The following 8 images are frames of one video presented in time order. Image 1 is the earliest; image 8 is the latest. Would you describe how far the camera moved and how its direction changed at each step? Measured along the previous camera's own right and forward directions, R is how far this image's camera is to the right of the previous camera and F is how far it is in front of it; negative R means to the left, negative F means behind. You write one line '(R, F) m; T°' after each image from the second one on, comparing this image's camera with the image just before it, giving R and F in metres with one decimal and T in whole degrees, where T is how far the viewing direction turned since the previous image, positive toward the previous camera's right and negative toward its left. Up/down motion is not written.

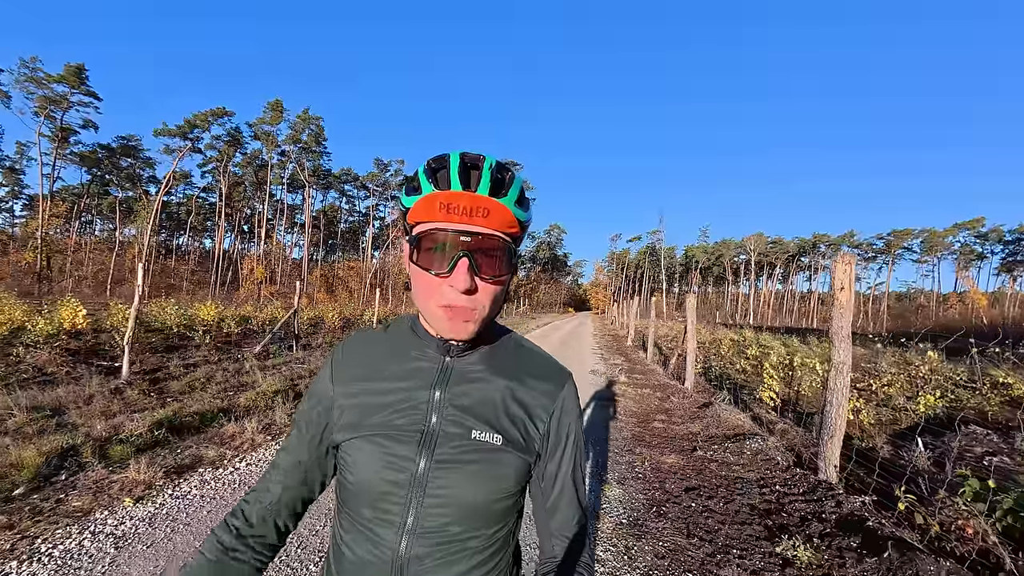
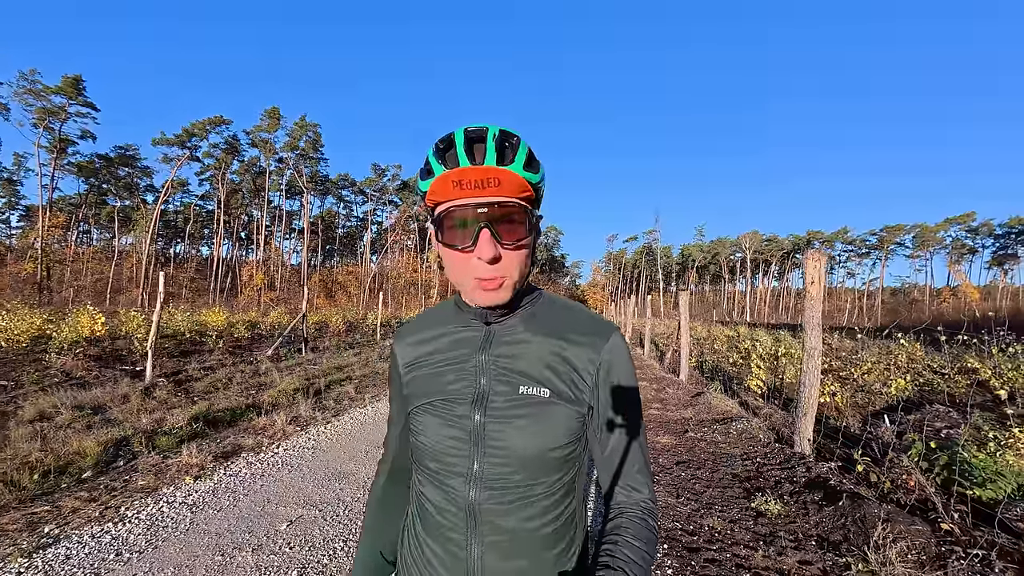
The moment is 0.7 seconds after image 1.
(-0.1, -0.6) m; 0°
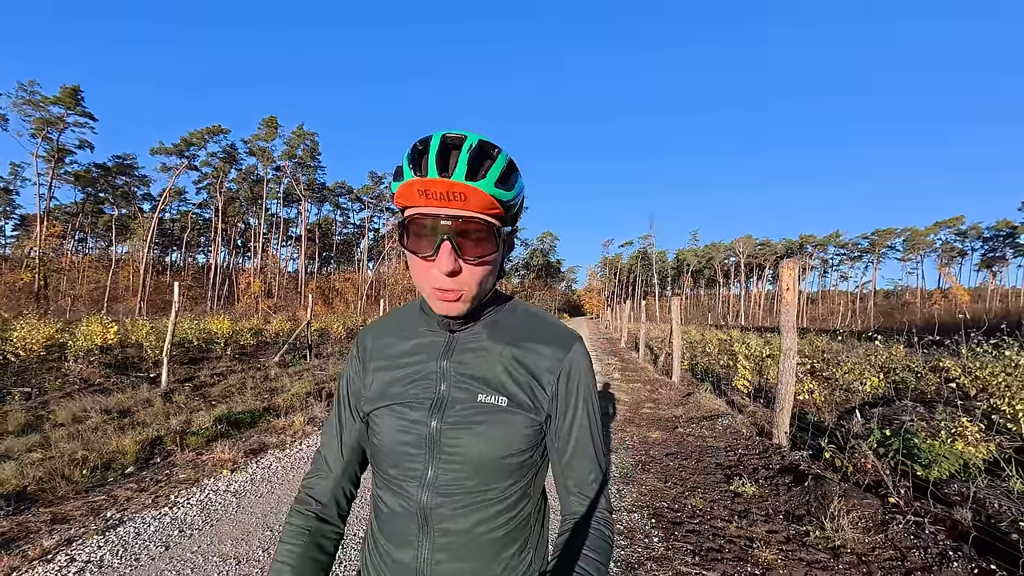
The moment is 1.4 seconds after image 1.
(-0.1, -0.6) m; 0°
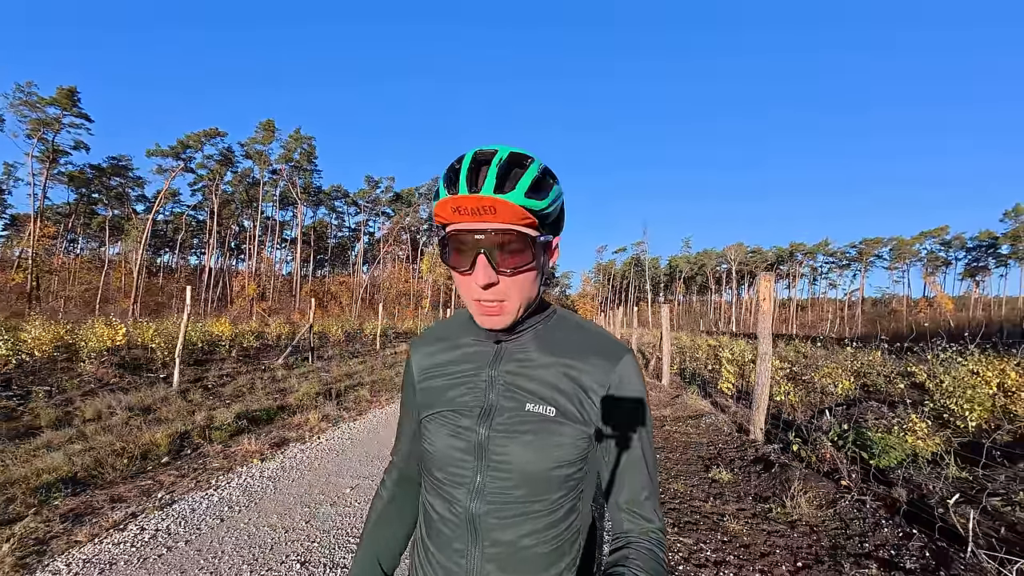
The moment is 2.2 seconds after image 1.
(-0.1, -0.6) m; +1°
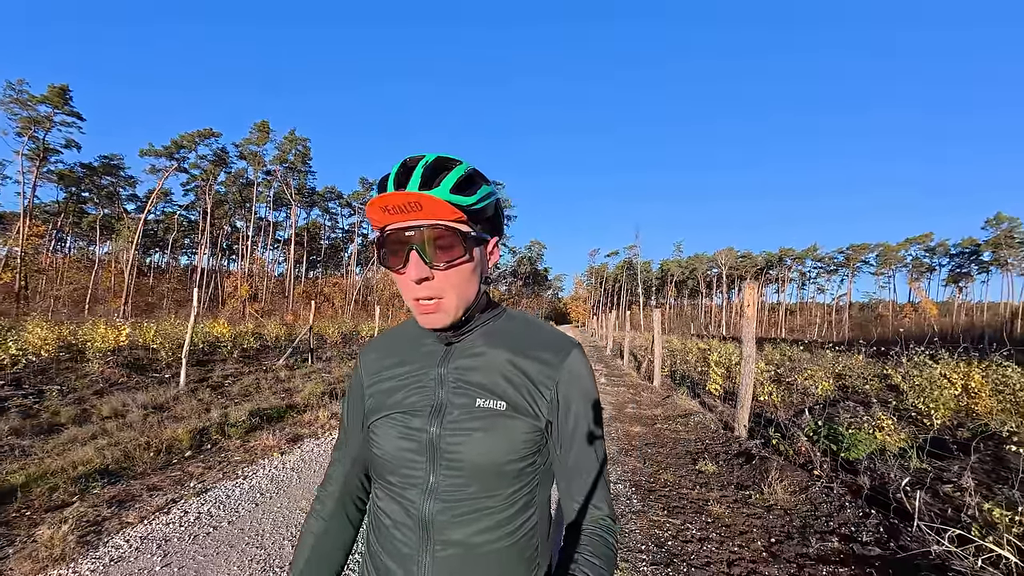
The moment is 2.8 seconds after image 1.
(-0.2, -0.5) m; +1°
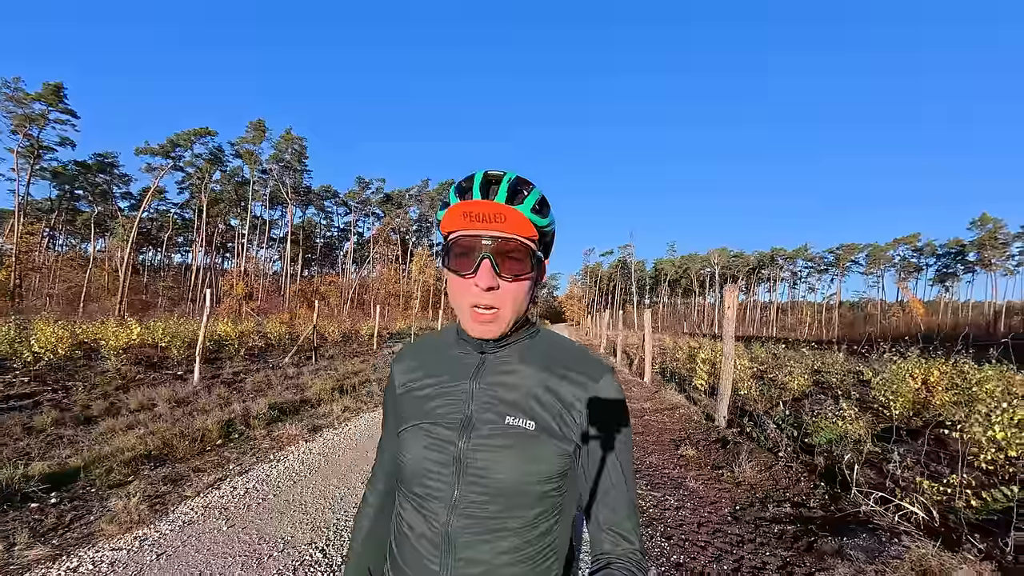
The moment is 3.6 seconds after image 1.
(-0.1, -0.7) m; +1°
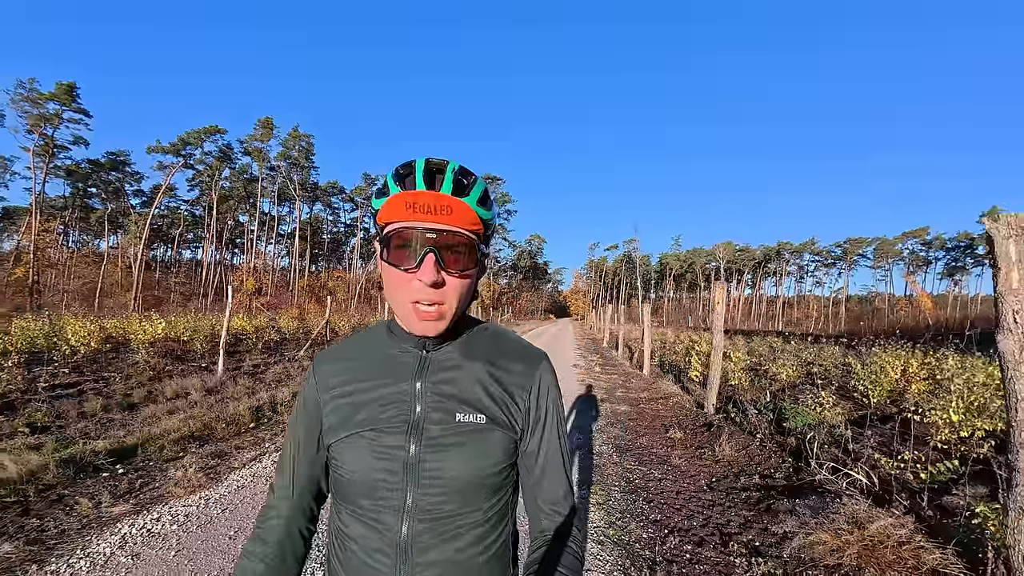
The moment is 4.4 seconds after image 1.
(0.0, -0.7) m; -1°
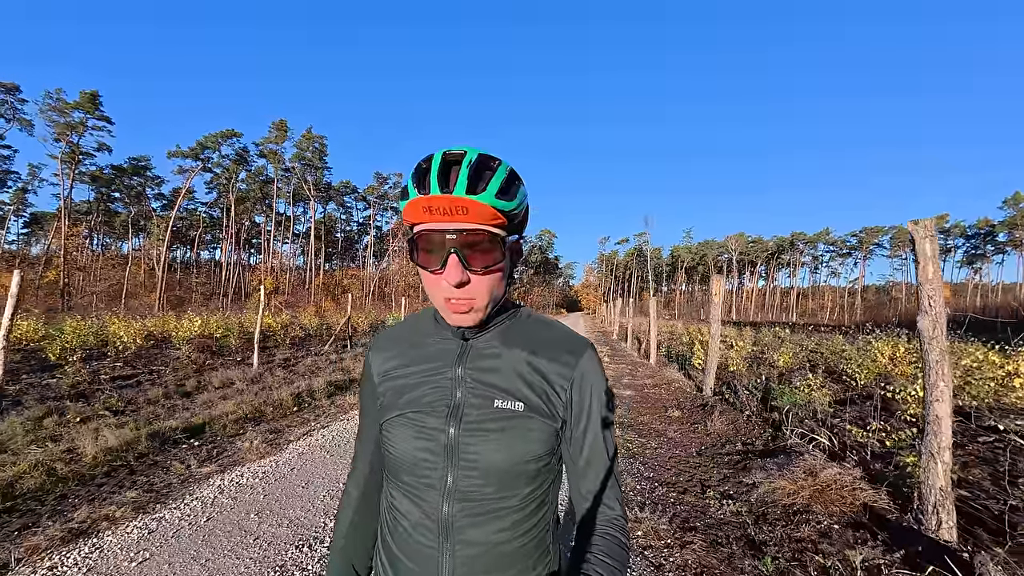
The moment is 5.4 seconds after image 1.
(0.0, -0.9) m; -1°
